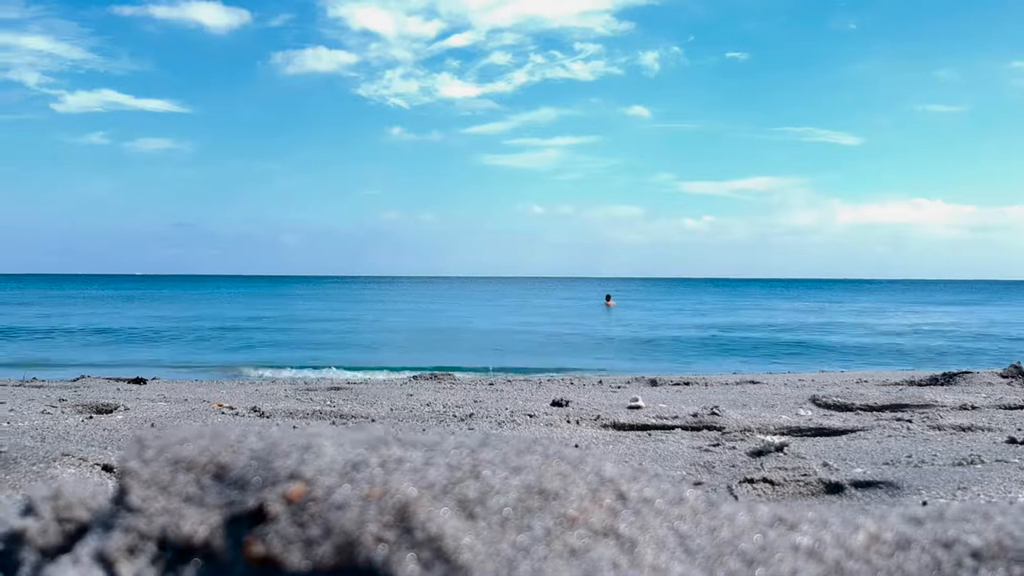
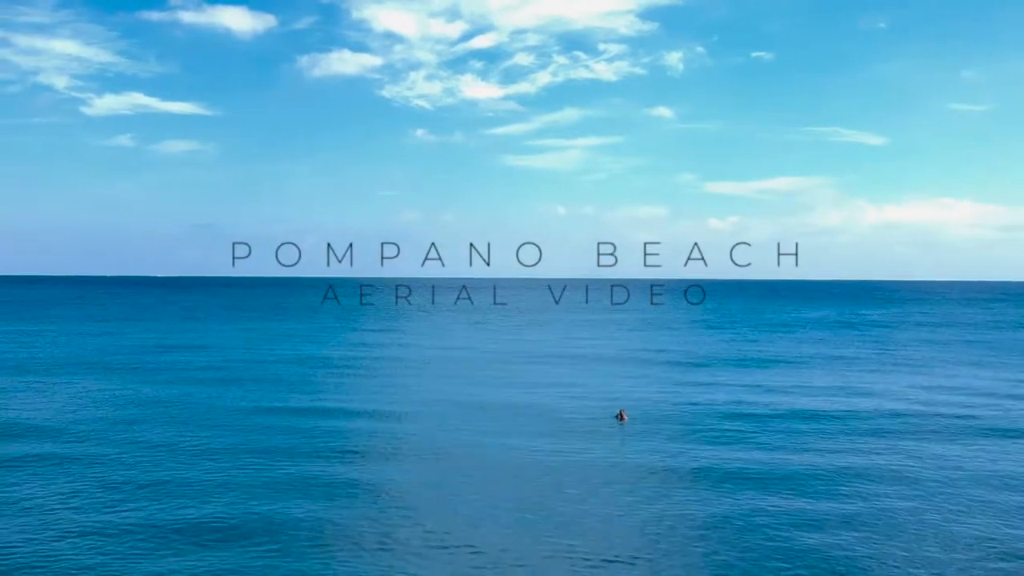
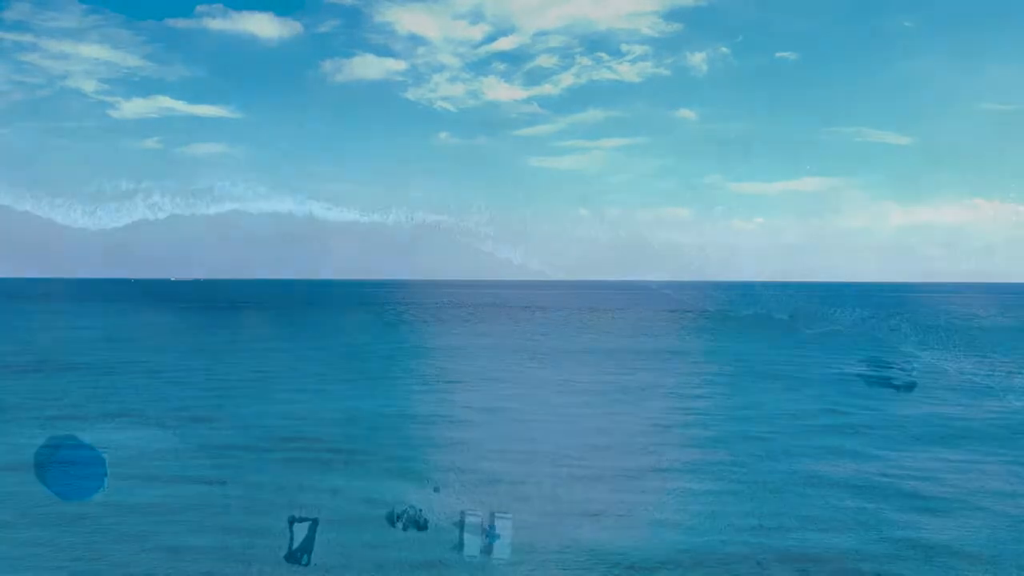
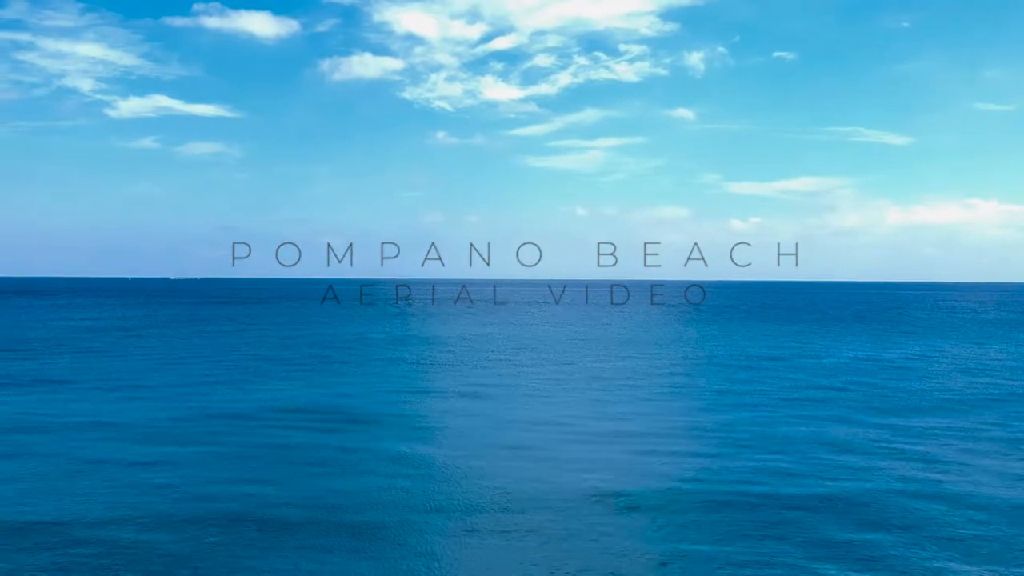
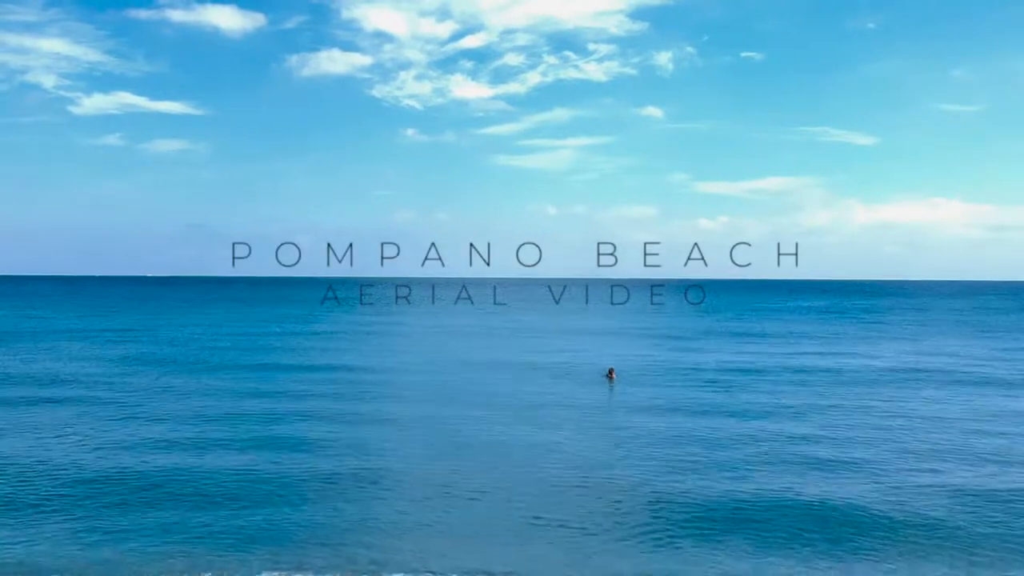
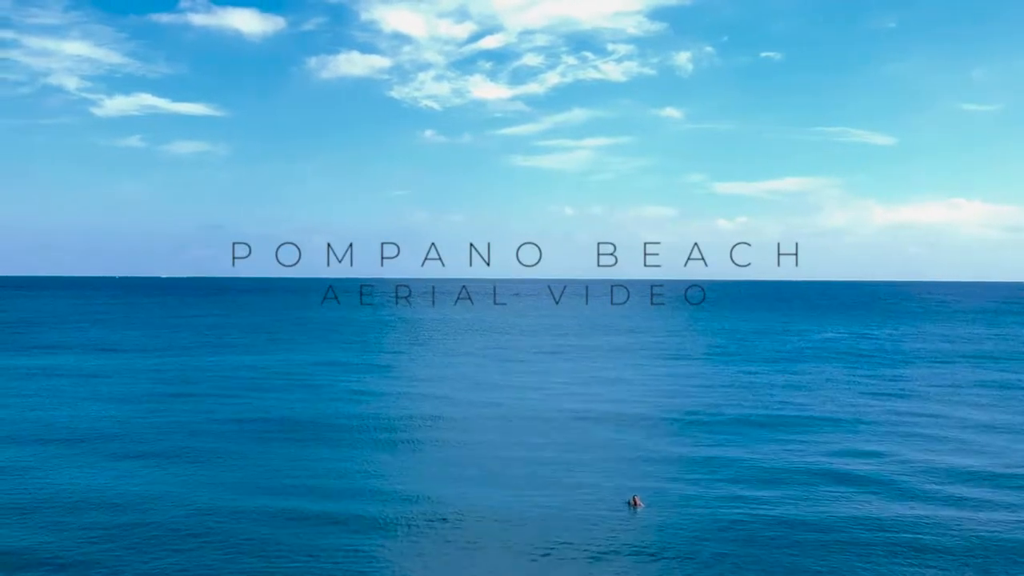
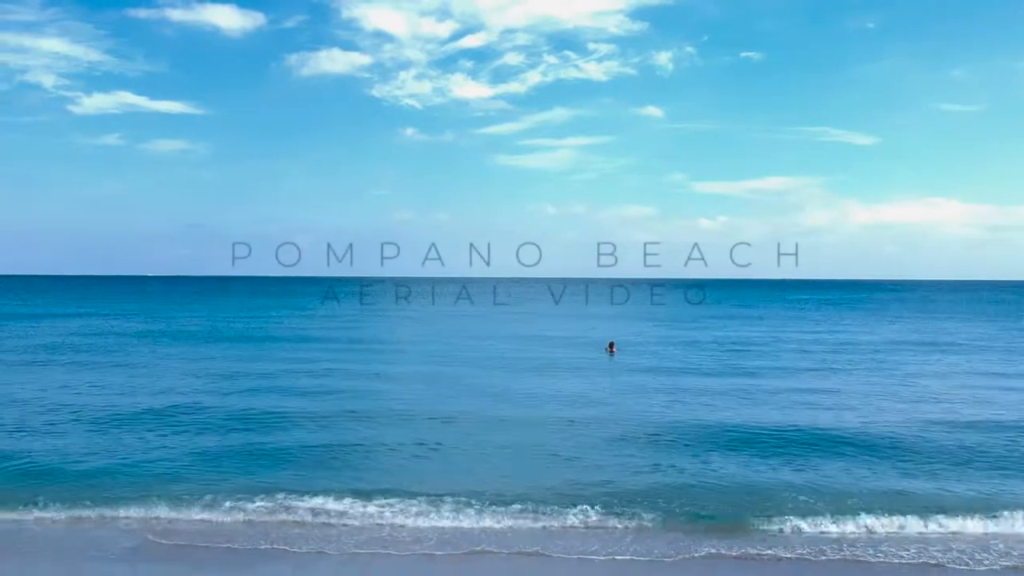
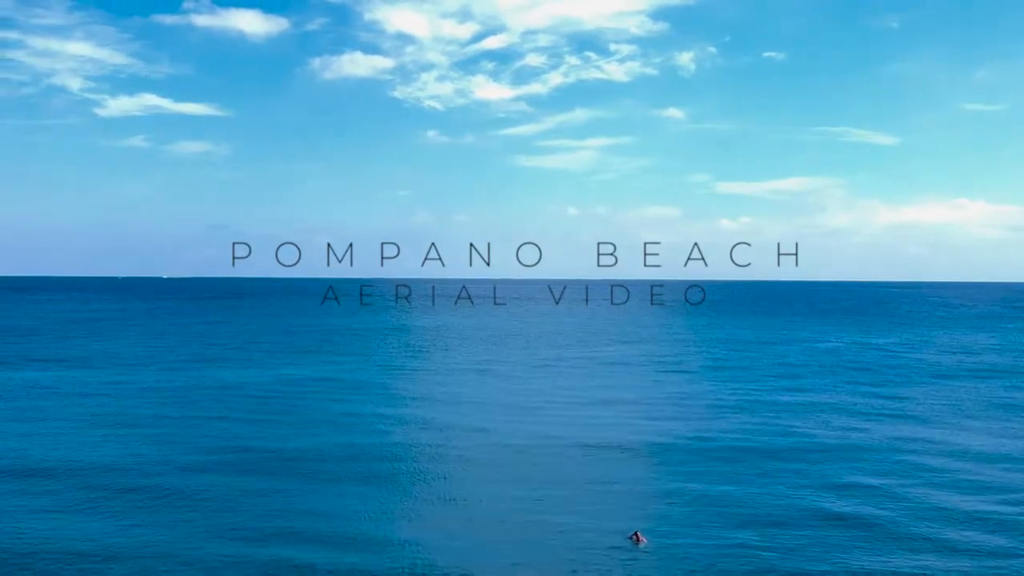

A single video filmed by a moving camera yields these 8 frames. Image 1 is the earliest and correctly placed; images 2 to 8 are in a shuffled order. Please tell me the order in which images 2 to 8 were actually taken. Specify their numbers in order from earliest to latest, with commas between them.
7, 5, 2, 6, 8, 4, 3
